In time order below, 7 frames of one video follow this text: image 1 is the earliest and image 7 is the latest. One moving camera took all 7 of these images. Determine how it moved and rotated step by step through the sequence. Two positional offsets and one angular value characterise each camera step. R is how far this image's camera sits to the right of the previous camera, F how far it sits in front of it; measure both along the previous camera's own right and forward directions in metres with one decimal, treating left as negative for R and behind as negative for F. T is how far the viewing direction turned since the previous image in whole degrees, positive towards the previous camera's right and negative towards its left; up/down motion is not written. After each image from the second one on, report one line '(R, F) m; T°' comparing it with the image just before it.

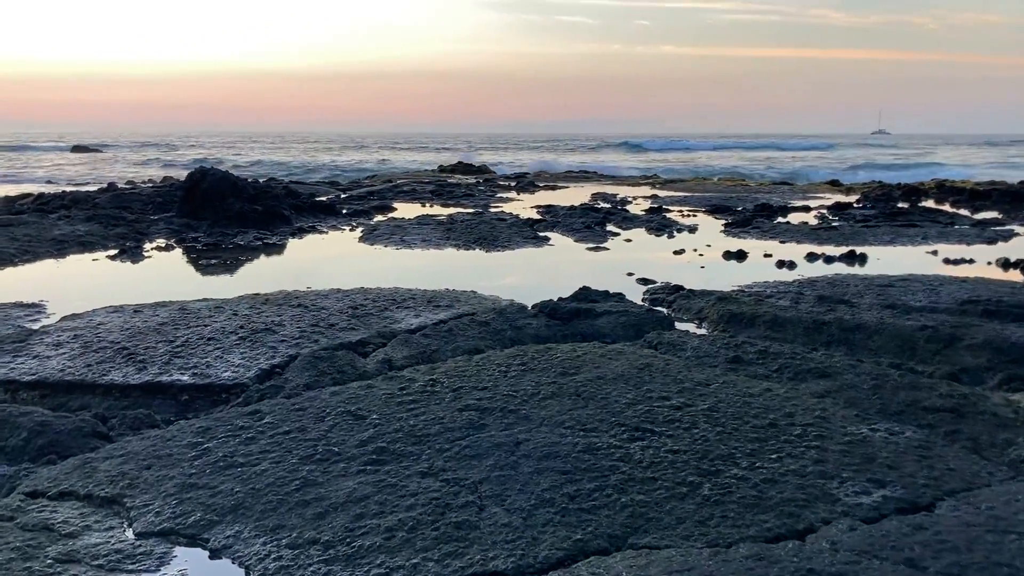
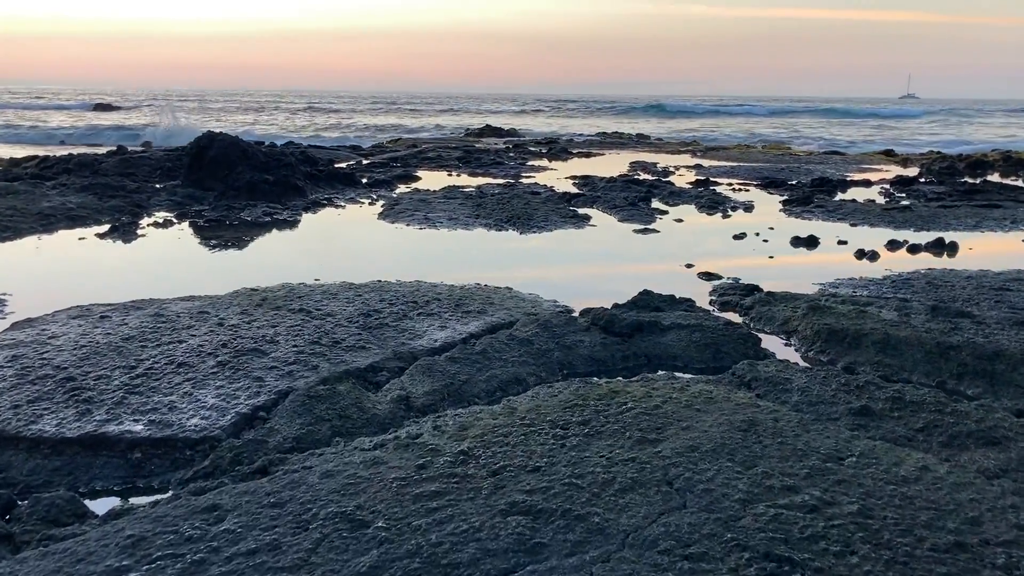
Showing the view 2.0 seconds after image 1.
(-0.2, +1.4) m; -2°
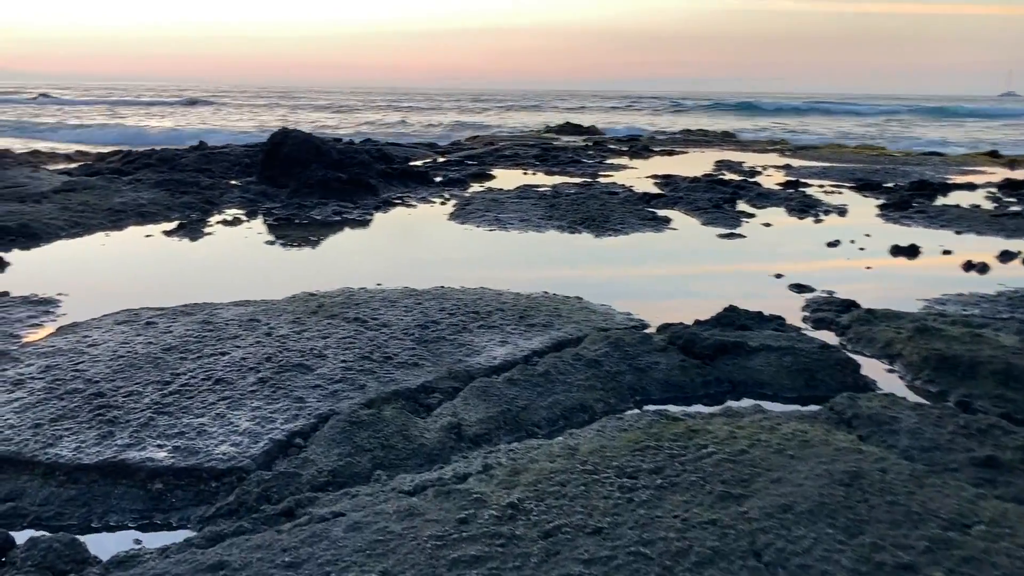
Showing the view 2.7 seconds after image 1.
(+0.1, +0.5) m; -5°
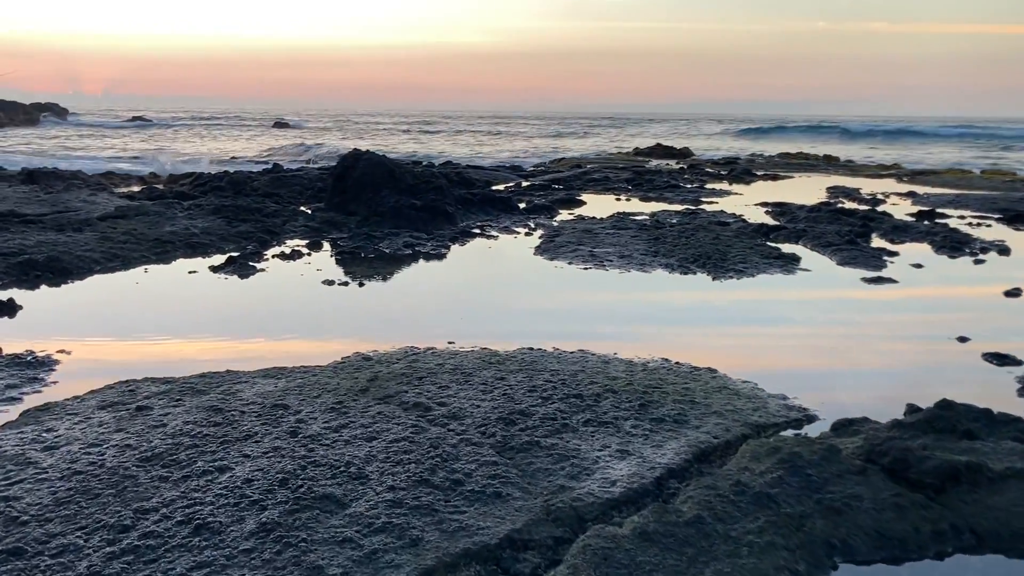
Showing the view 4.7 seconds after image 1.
(-0.2, +1.7) m; -5°
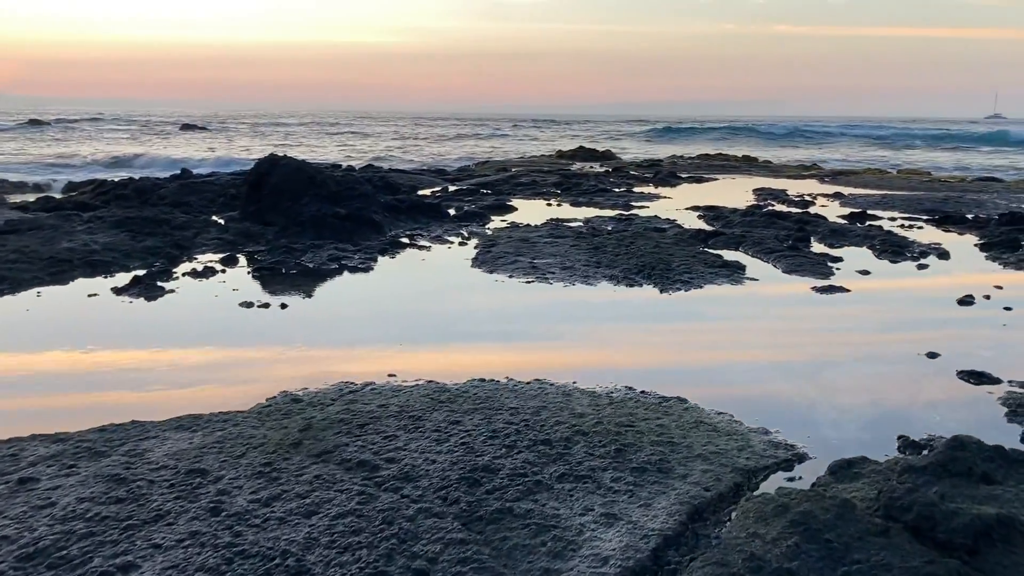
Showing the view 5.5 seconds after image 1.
(-0.2, +0.6) m; +5°
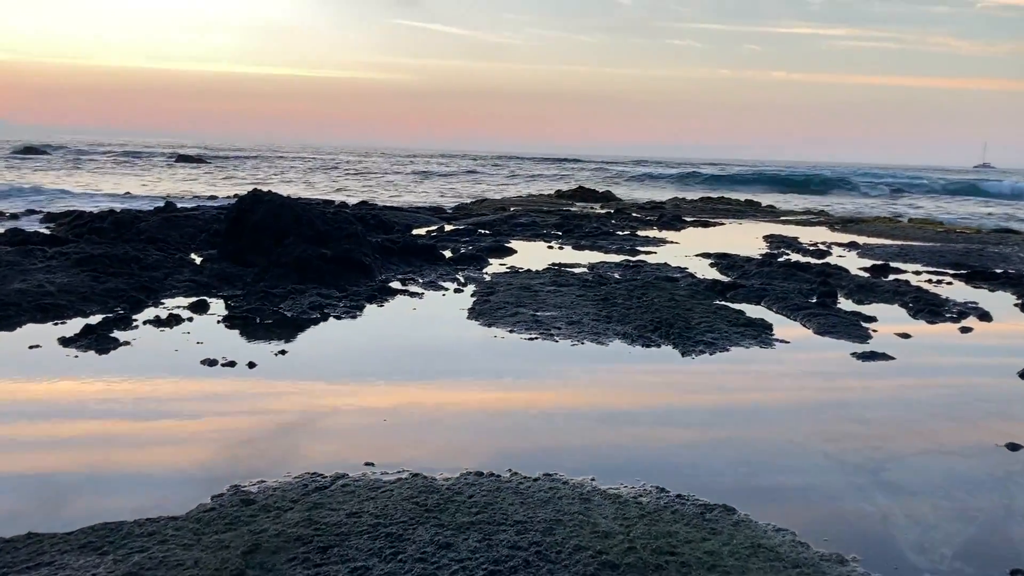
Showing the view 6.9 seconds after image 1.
(-0.1, +1.0) m; 0°
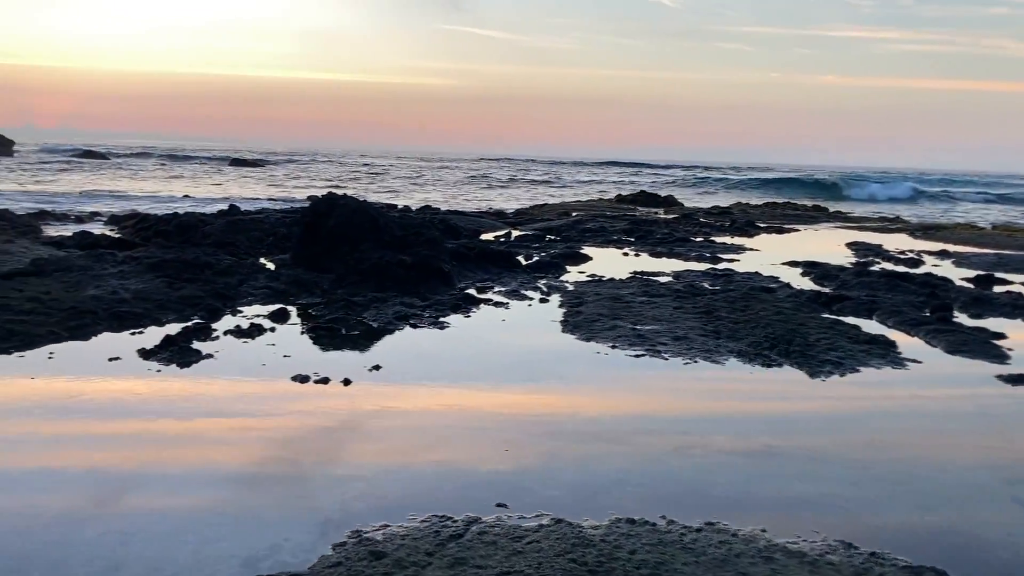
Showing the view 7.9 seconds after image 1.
(-0.5, +0.6) m; -3°
